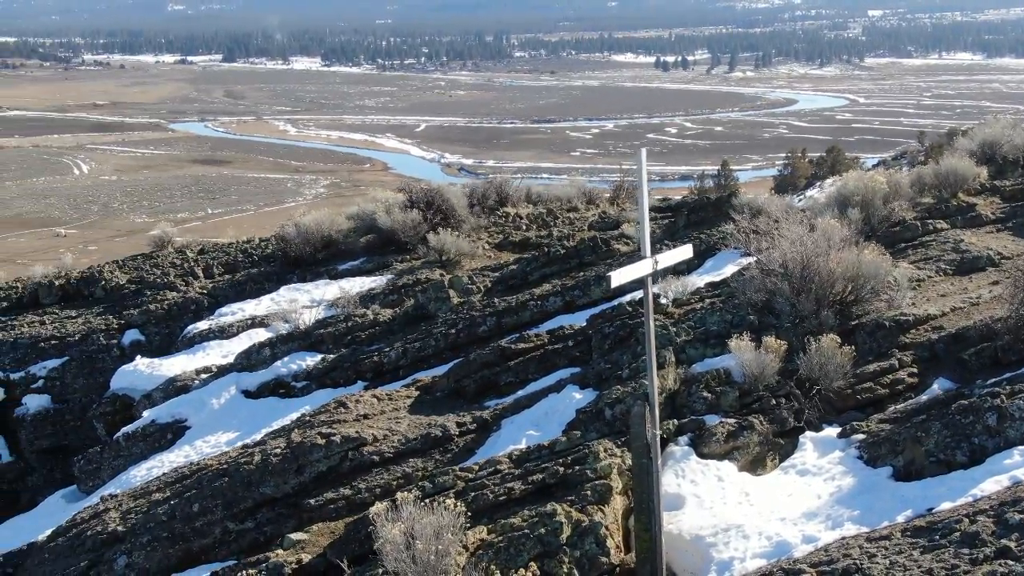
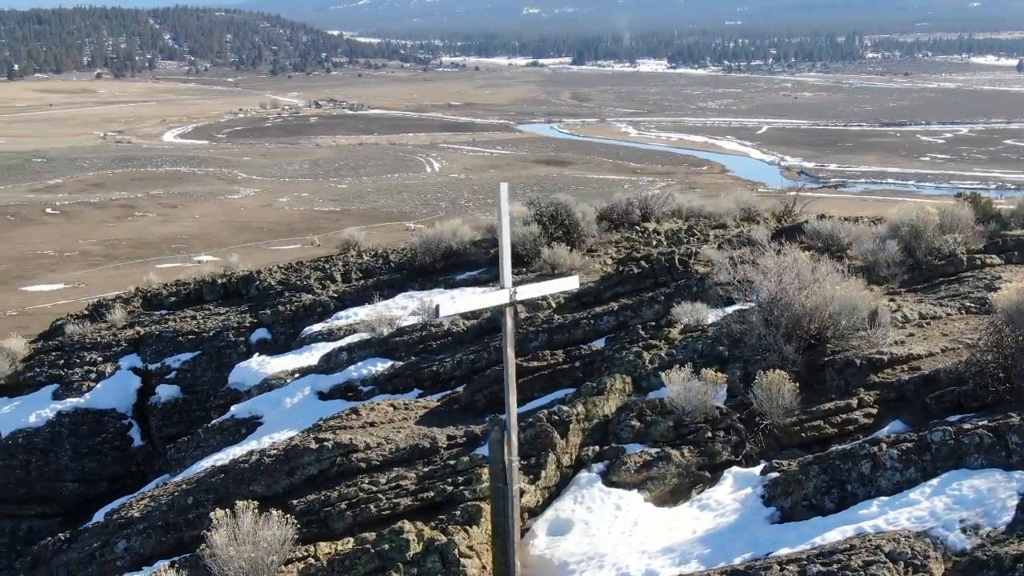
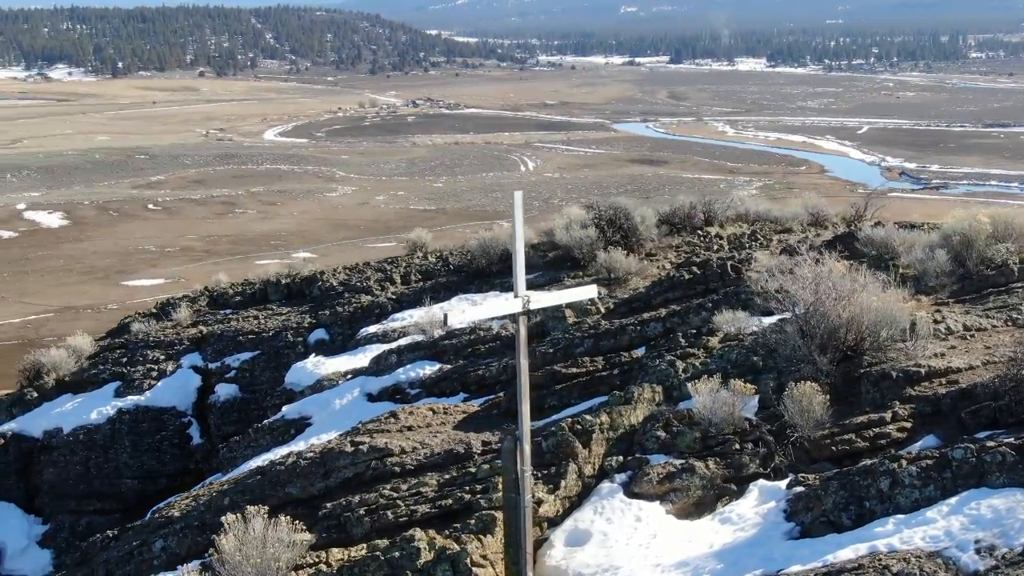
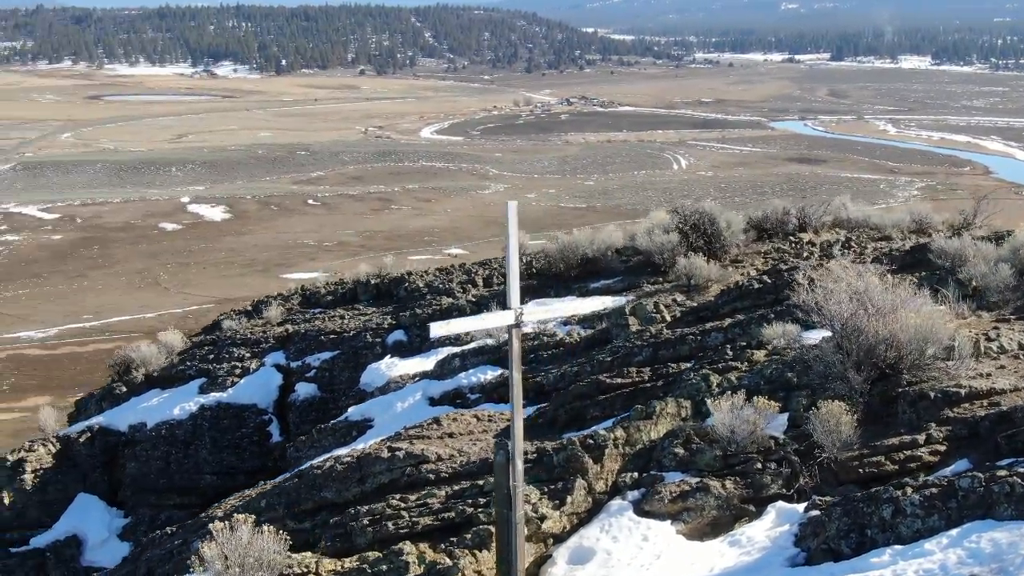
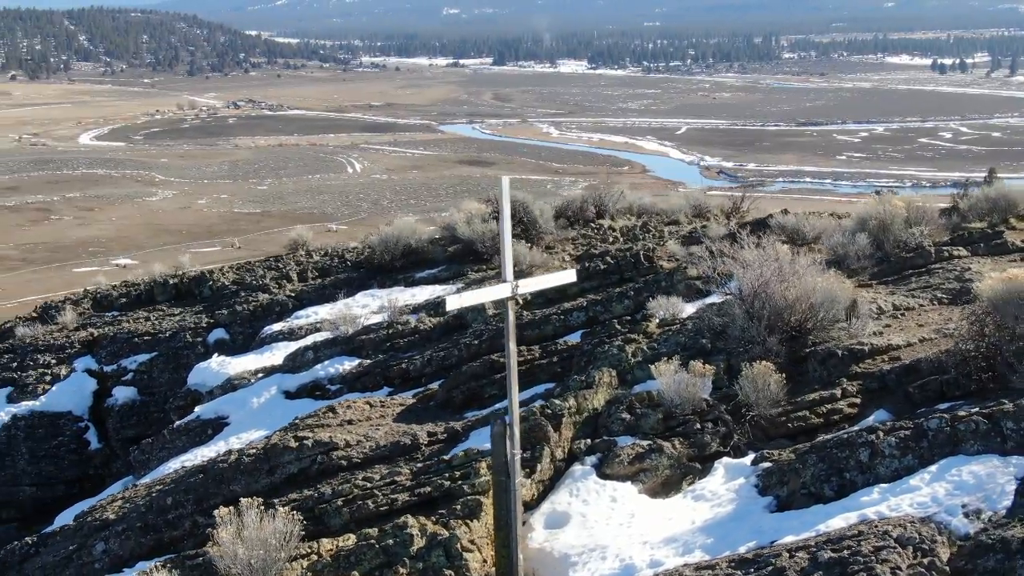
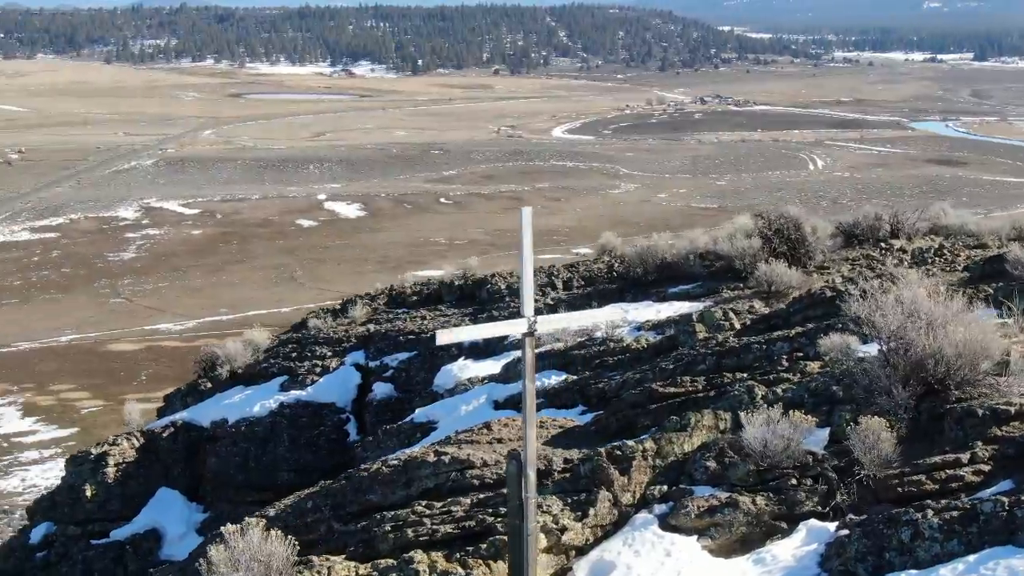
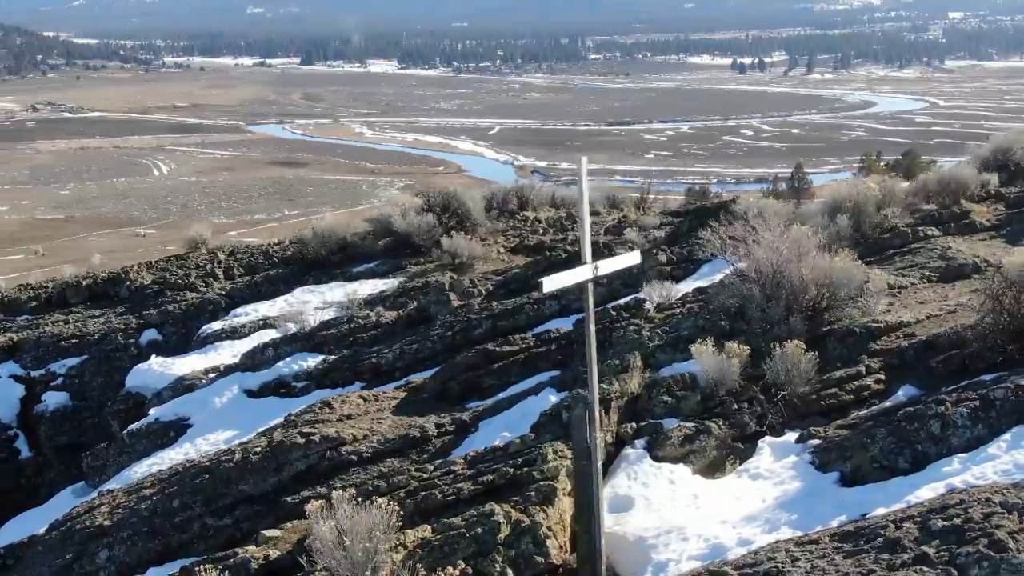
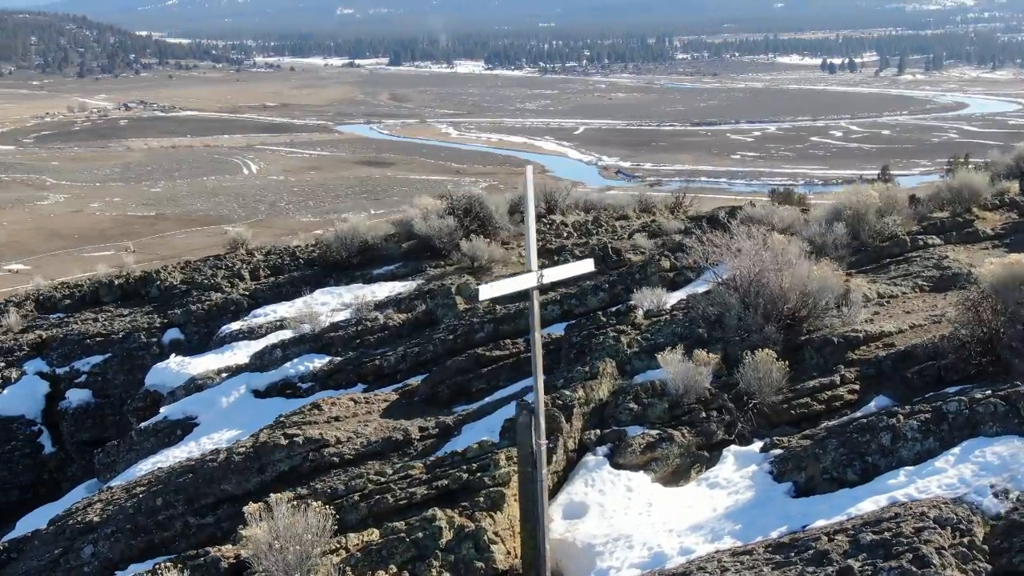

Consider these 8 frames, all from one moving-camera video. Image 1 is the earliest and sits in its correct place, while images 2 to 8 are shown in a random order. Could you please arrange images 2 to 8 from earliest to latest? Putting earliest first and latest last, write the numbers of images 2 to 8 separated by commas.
7, 8, 5, 2, 3, 4, 6
